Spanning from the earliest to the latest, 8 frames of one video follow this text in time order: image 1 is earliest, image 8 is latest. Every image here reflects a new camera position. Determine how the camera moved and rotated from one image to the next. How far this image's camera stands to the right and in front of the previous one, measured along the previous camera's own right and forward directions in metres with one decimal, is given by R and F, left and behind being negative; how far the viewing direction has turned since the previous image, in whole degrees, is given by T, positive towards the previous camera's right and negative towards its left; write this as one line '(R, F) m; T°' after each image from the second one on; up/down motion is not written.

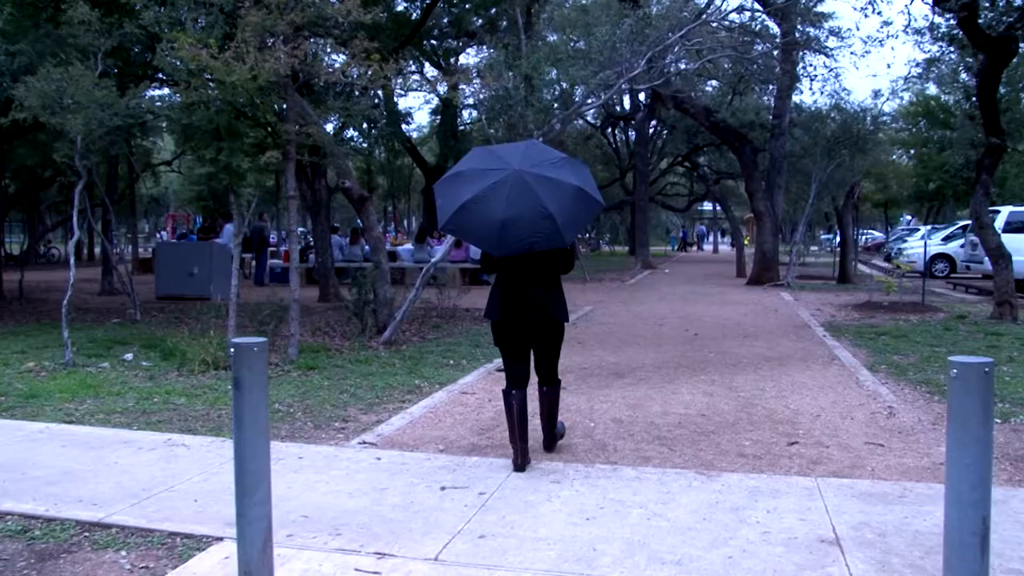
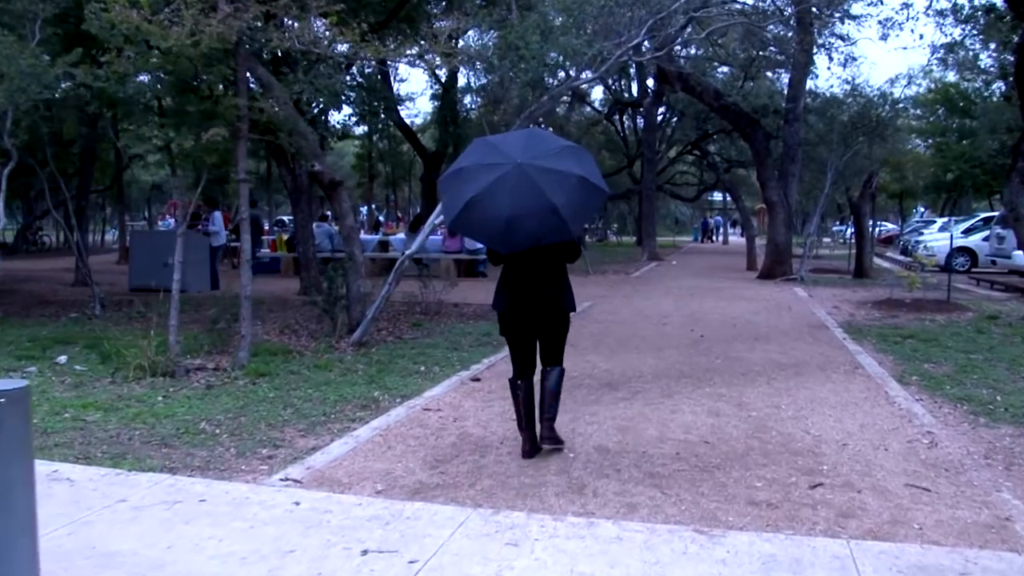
(+0.3, +1.5) m; 0°
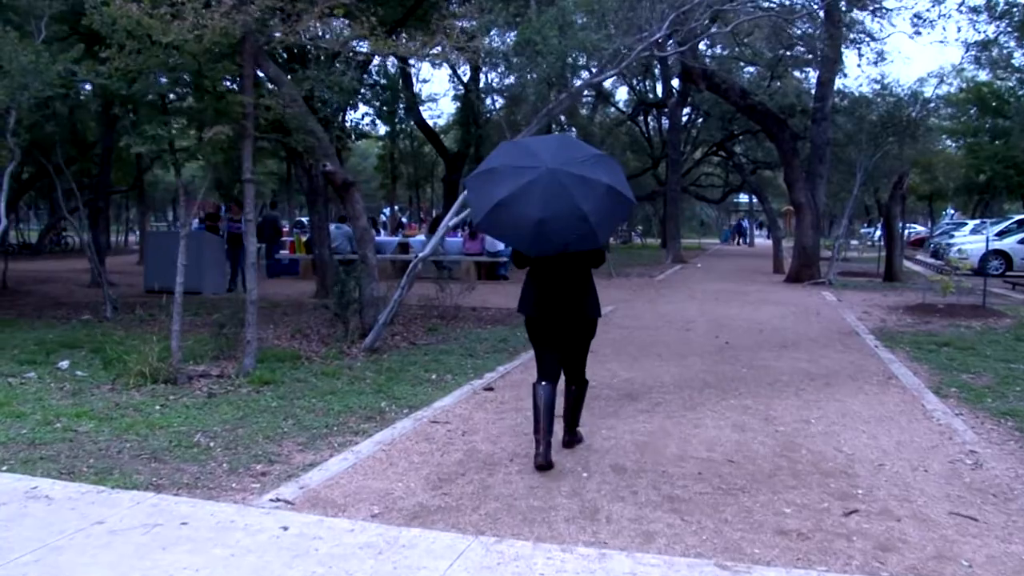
(+0.1, +0.5) m; -1°
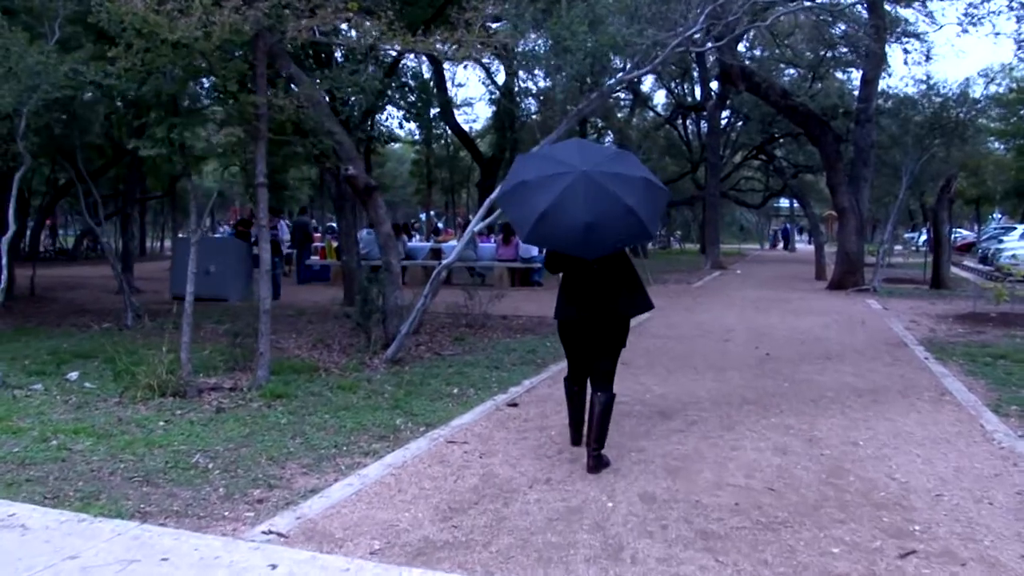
(+0.1, +0.6) m; -2°
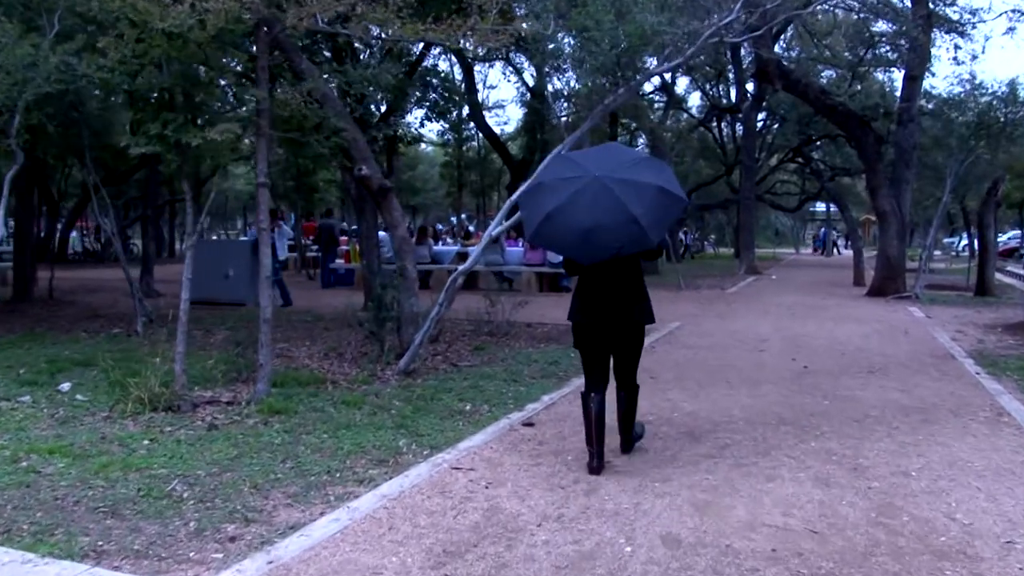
(+0.1, +0.7) m; -2°
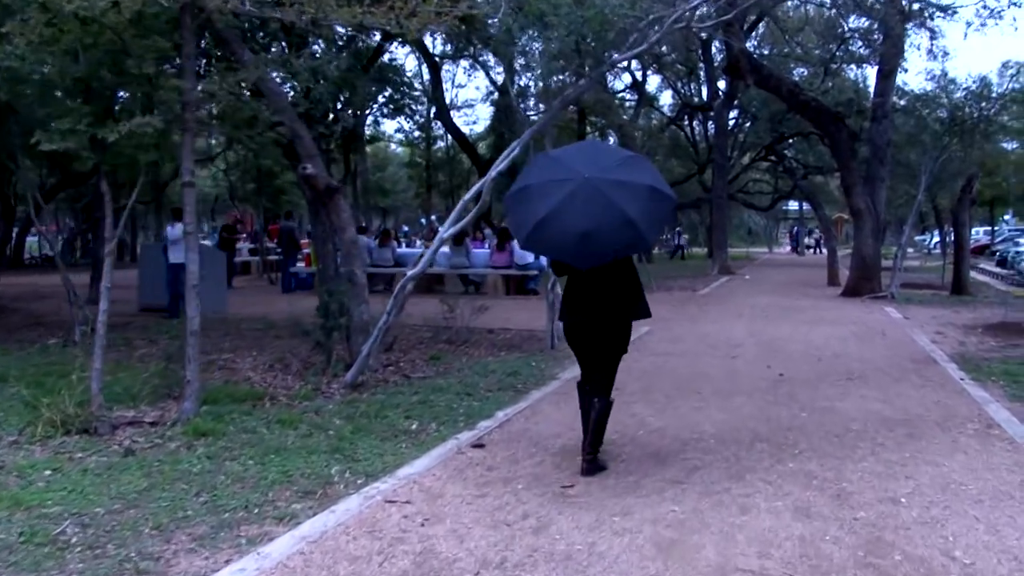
(+0.2, +0.8) m; +1°
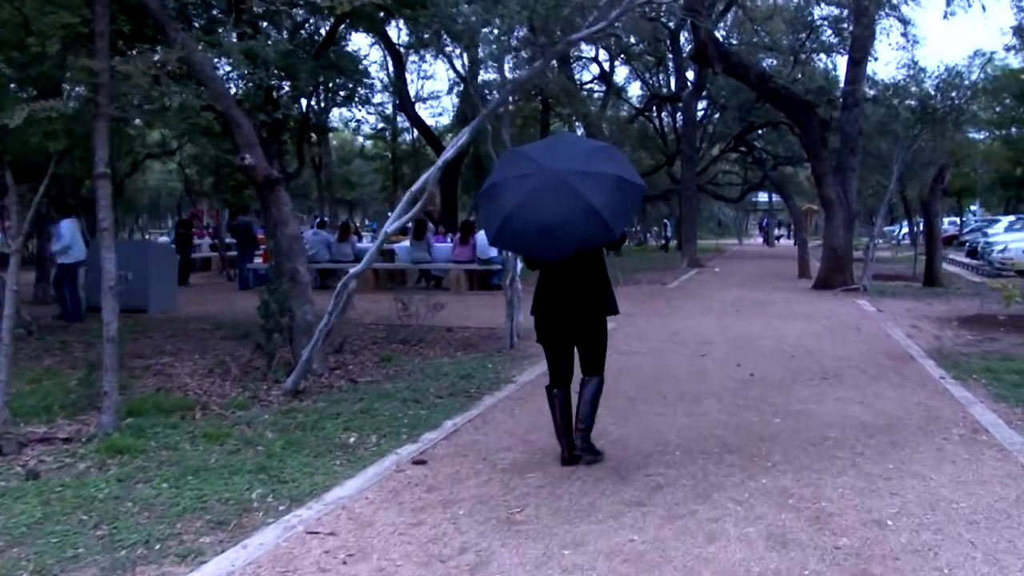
(+0.2, +0.7) m; +1°
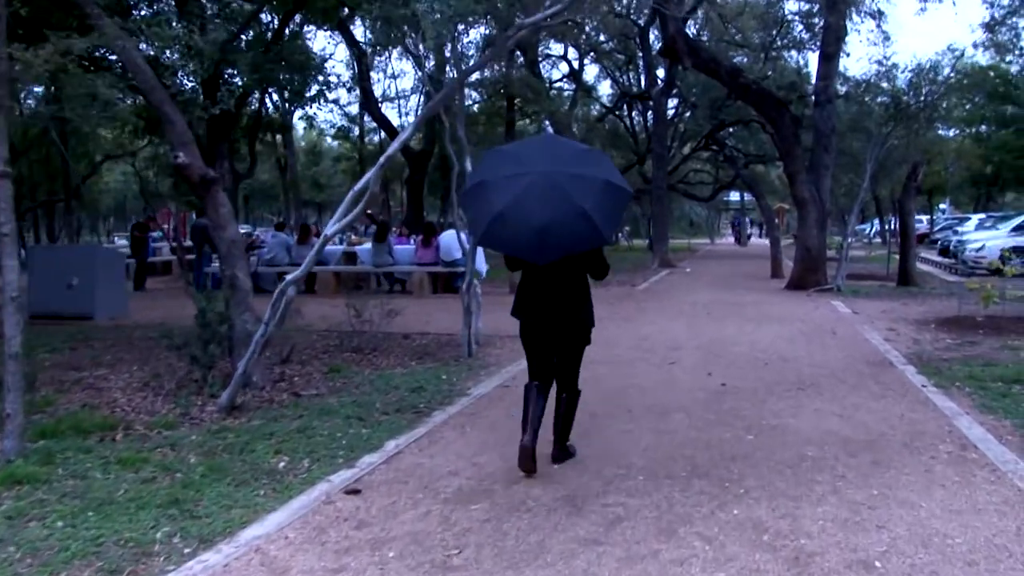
(+0.2, +0.7) m; +1°
